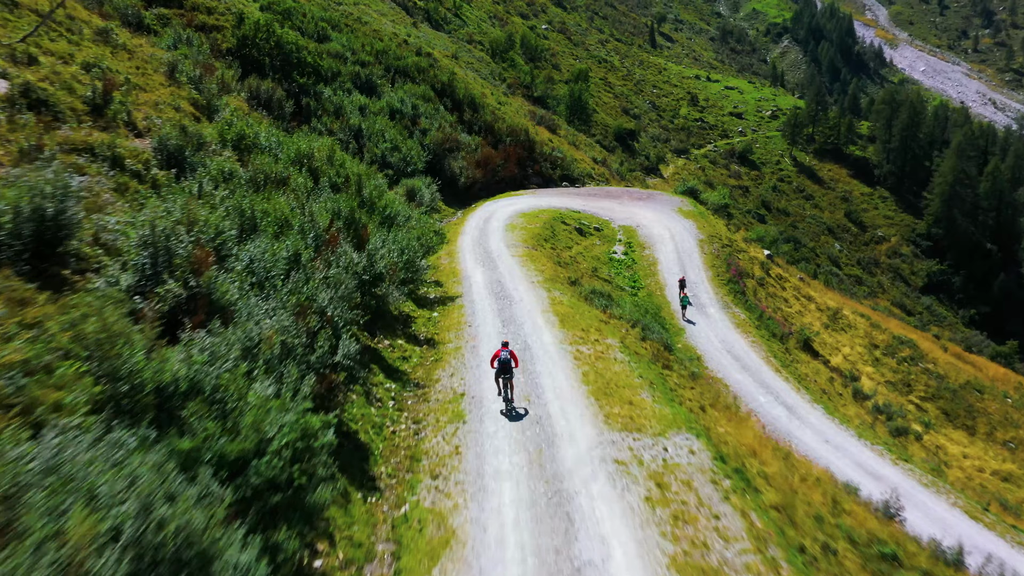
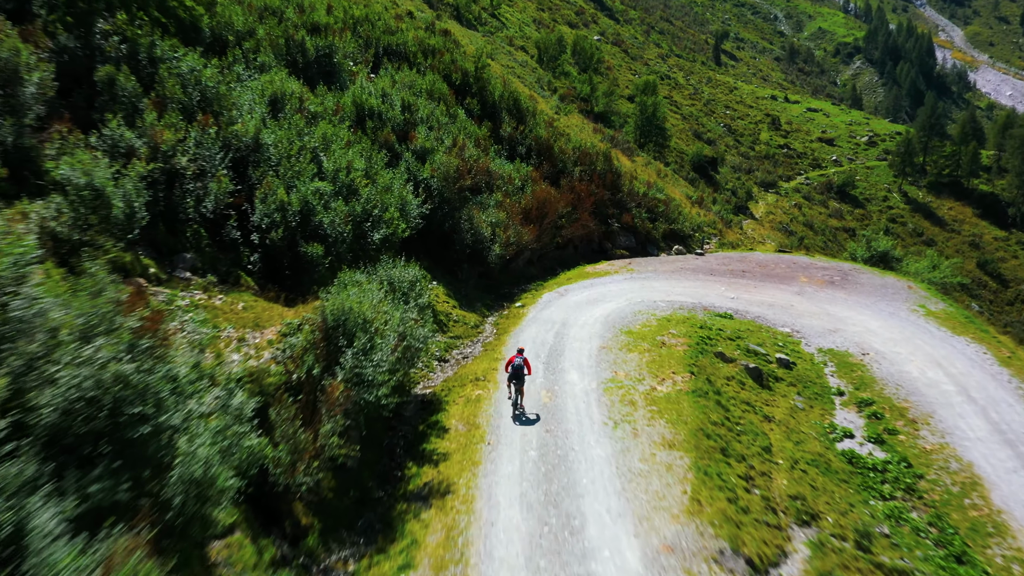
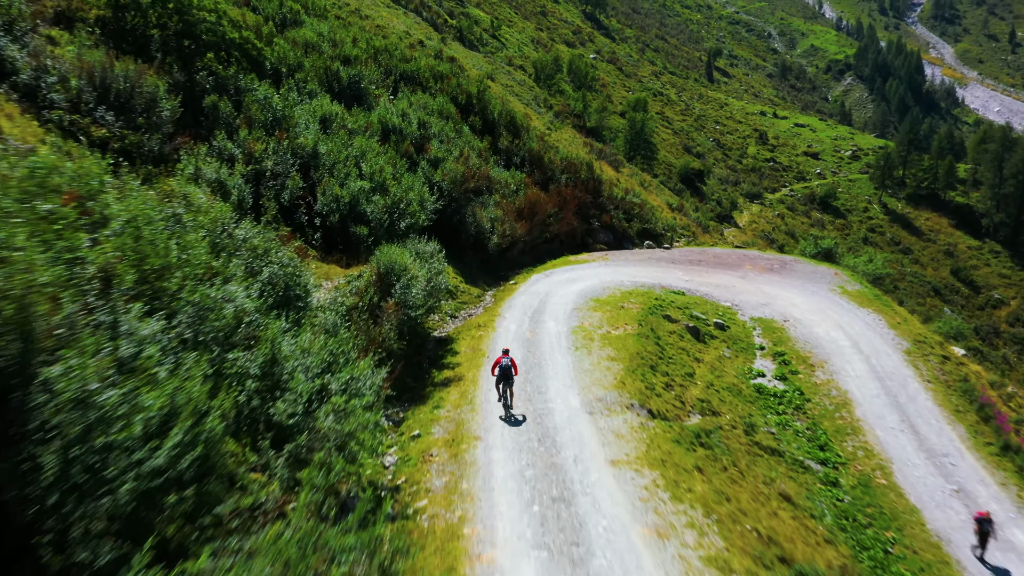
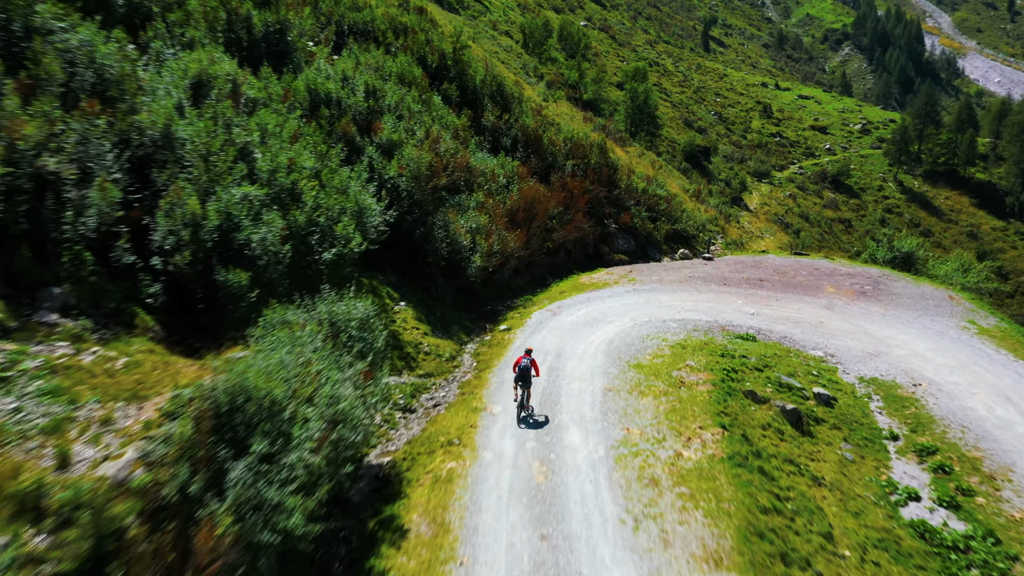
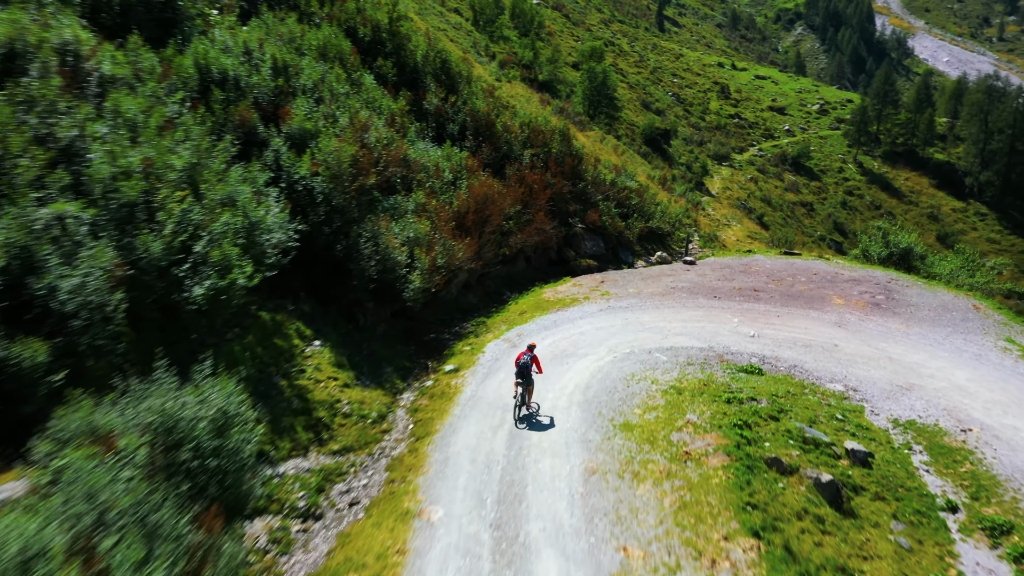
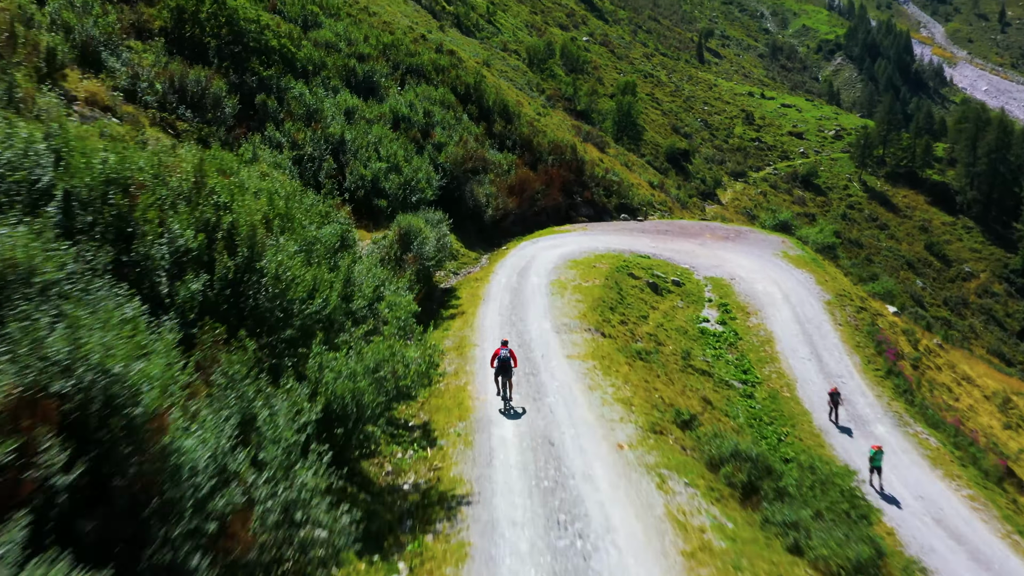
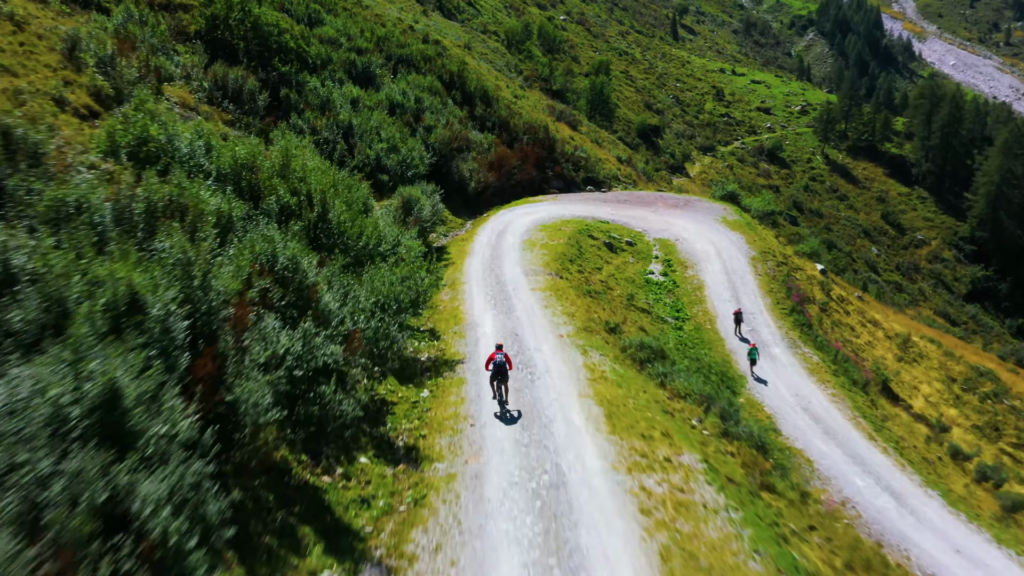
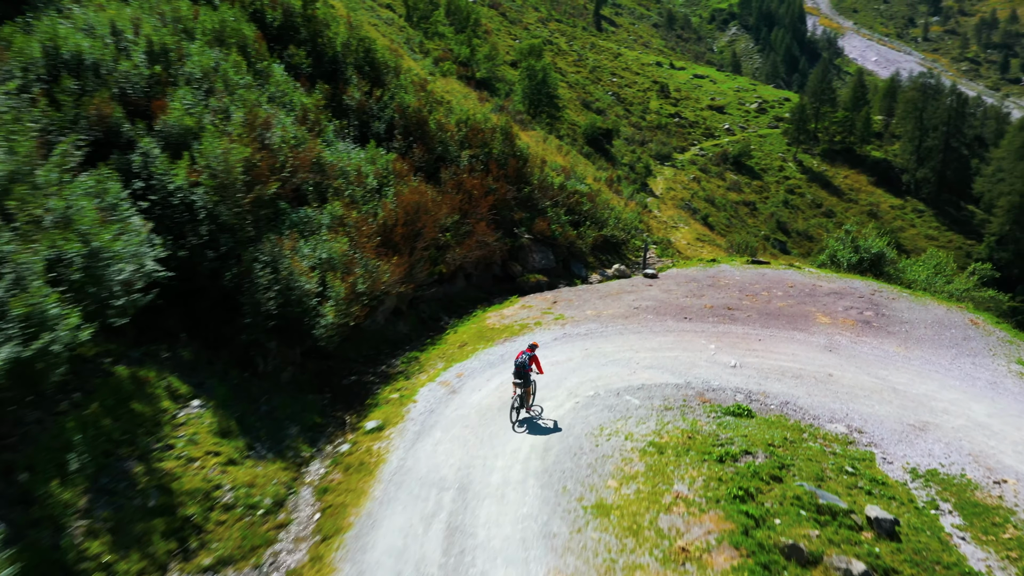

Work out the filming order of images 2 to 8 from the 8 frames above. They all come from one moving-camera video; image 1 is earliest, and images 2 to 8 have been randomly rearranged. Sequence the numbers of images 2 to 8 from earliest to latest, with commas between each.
7, 6, 3, 2, 4, 5, 8
